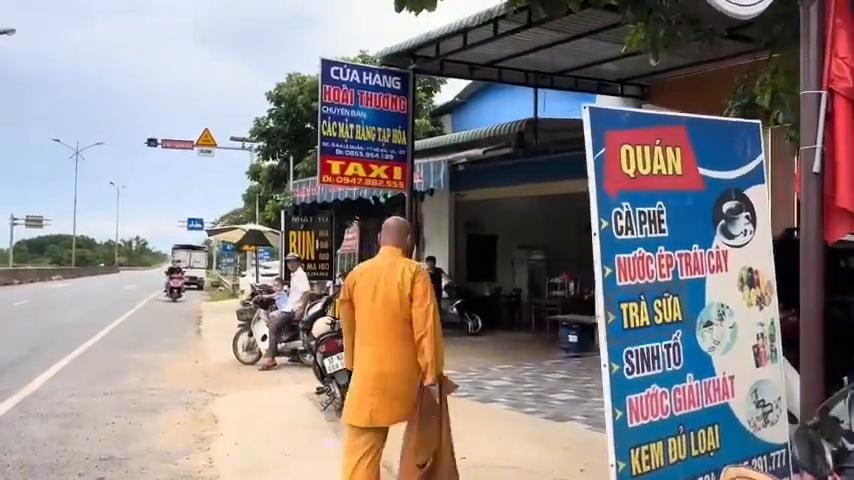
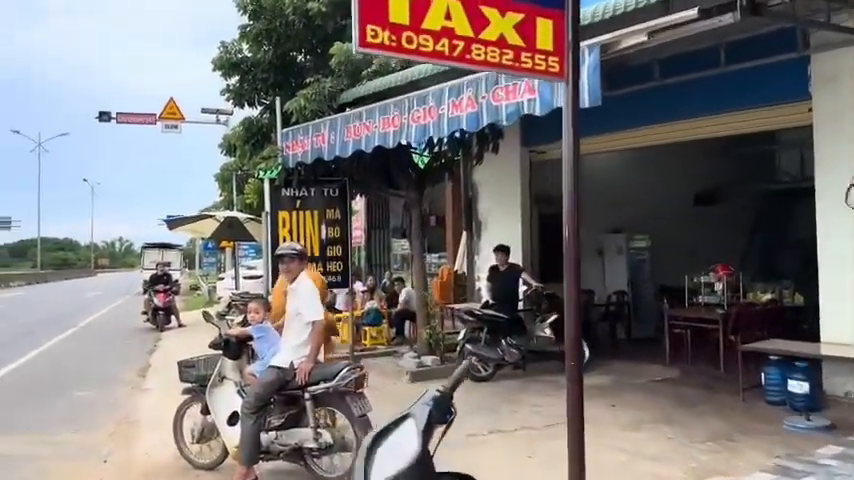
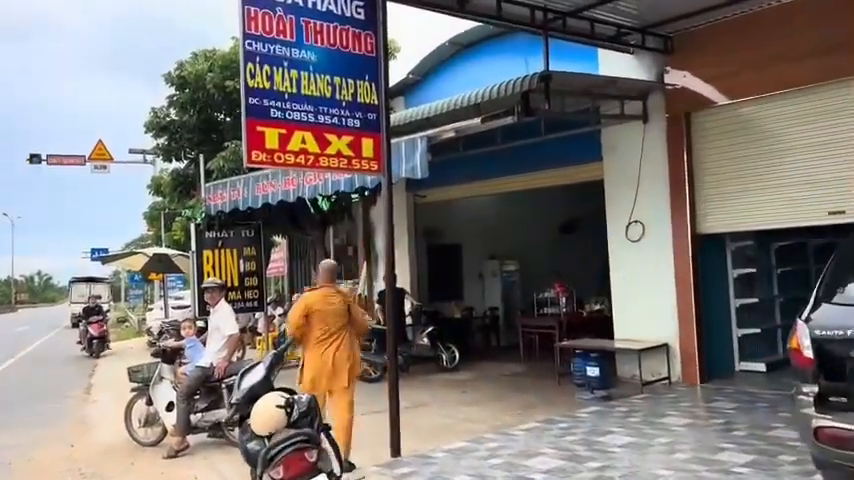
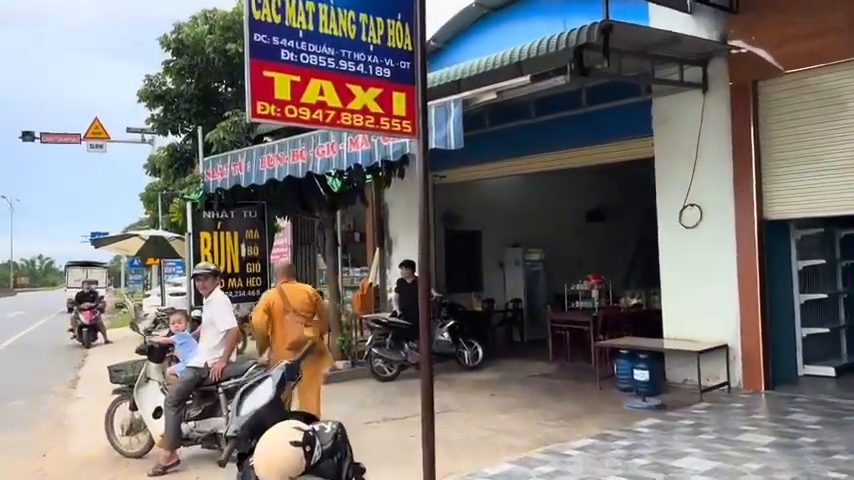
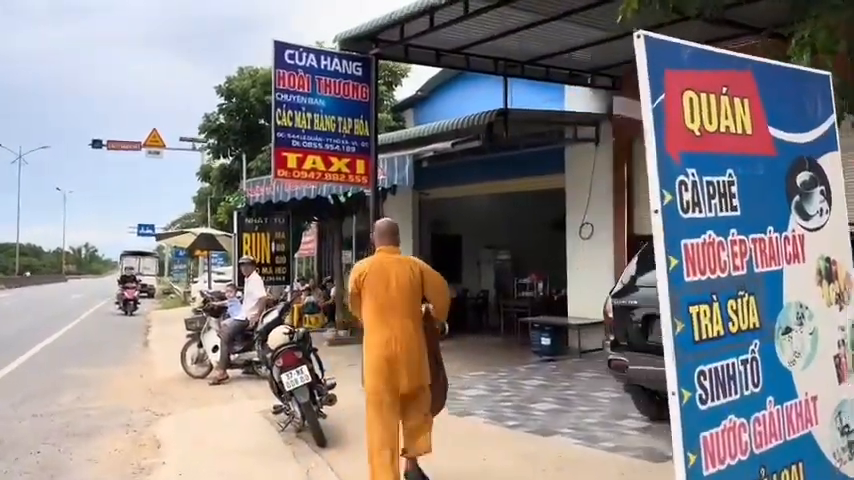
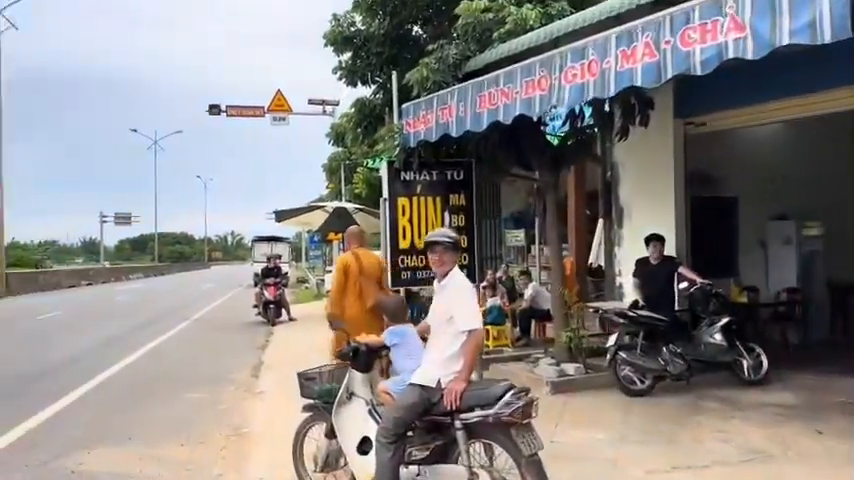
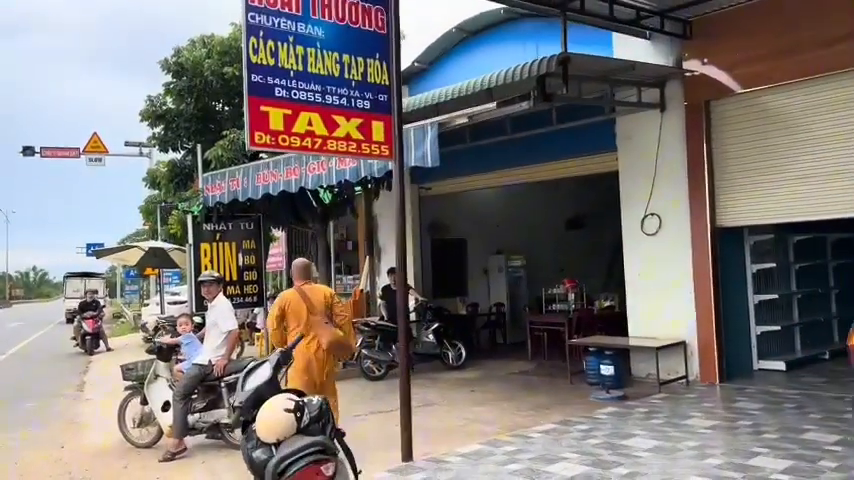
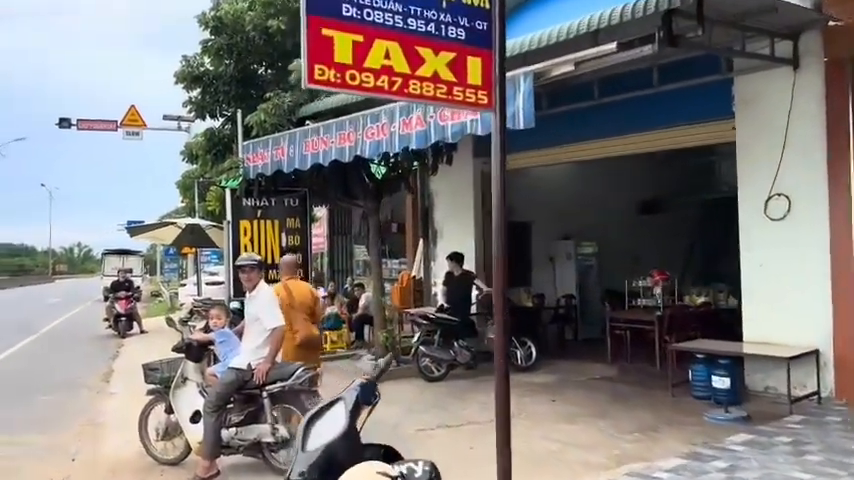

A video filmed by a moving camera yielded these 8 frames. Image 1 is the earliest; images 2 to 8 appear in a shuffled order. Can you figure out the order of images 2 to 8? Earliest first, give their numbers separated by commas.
5, 3, 7, 4, 8, 2, 6
